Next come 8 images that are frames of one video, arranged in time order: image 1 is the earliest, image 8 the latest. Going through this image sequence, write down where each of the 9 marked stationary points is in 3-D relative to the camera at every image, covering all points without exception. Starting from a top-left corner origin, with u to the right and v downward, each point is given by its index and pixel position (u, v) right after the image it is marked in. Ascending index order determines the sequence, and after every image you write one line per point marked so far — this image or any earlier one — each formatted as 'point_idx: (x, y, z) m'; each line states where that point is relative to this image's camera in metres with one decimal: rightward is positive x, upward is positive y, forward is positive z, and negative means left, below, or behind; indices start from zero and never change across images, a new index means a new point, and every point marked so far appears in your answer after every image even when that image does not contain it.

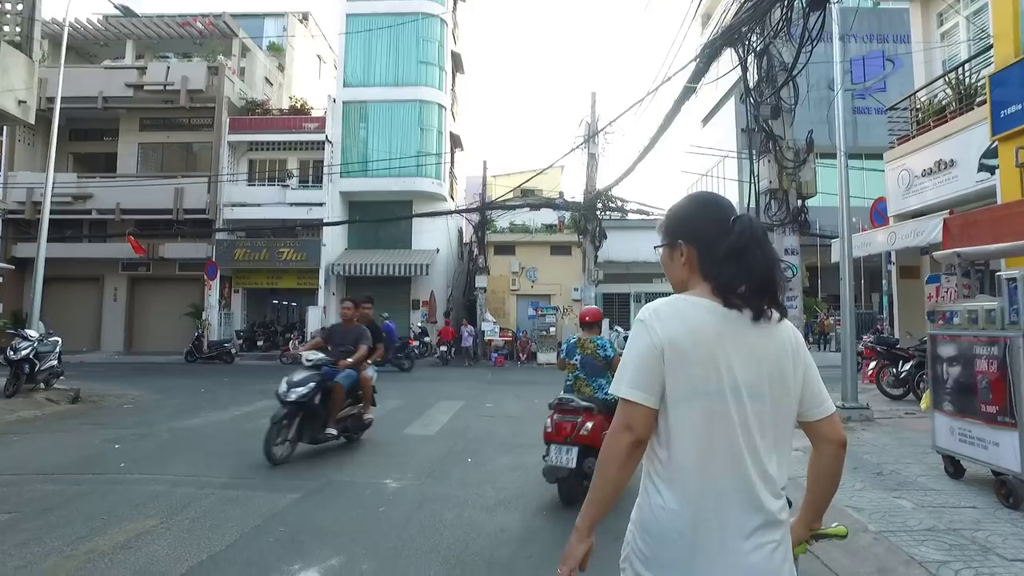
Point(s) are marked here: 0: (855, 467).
0: (+2.6, -1.4, +5.3) m
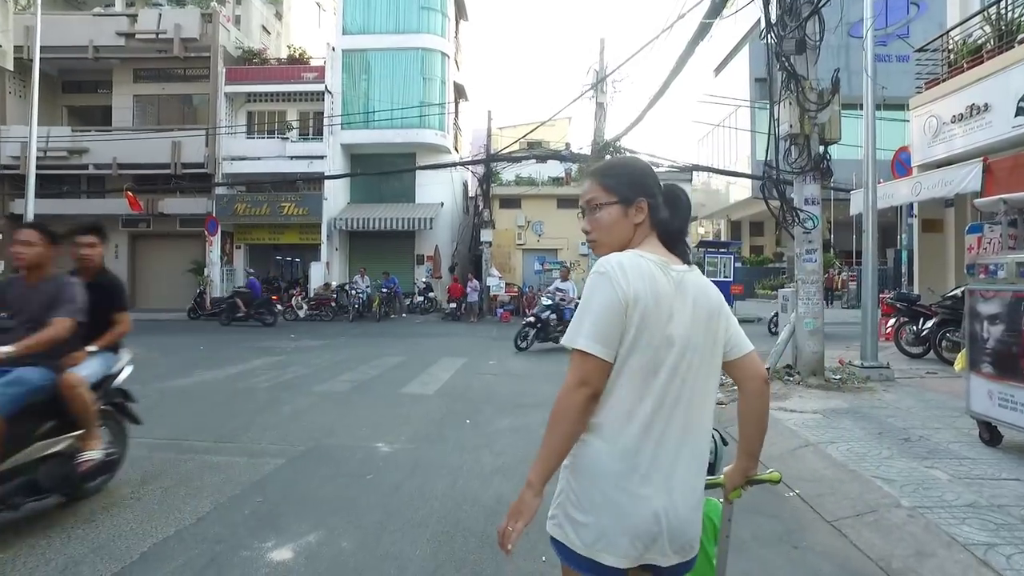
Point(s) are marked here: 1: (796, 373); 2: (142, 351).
0: (+2.6, -1.0, +4.9) m
1: (+3.1, -0.9, +7.6) m
2: (-7.1, -1.2, +13.3) m
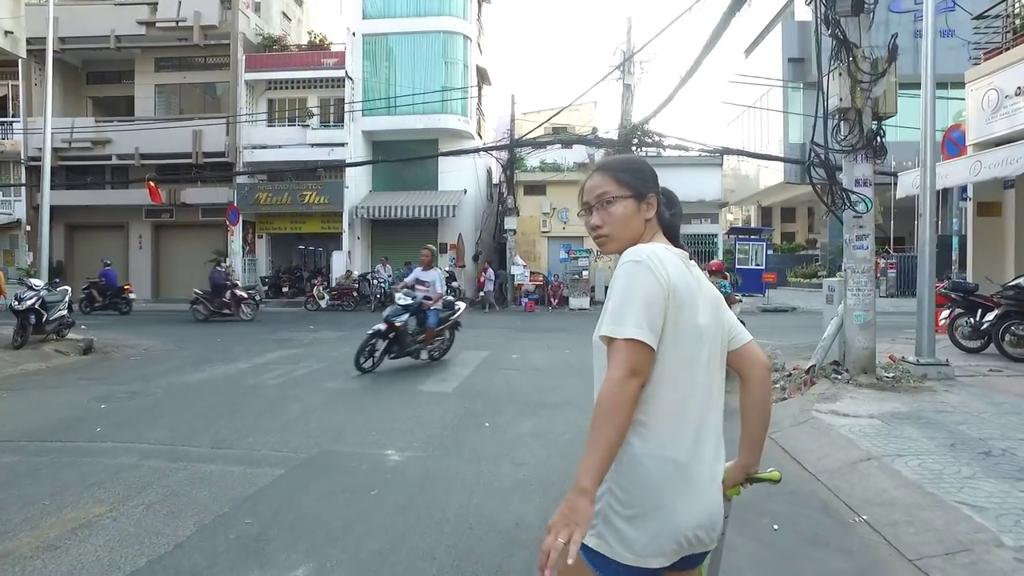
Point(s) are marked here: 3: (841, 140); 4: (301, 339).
0: (+2.7, -1.0, +4.3) m
1: (+3.3, -0.8, +7.0) m
2: (-6.7, -1.0, +13.1) m
3: (+3.2, +1.5, +6.8) m
4: (-3.9, -0.9, +13.0) m
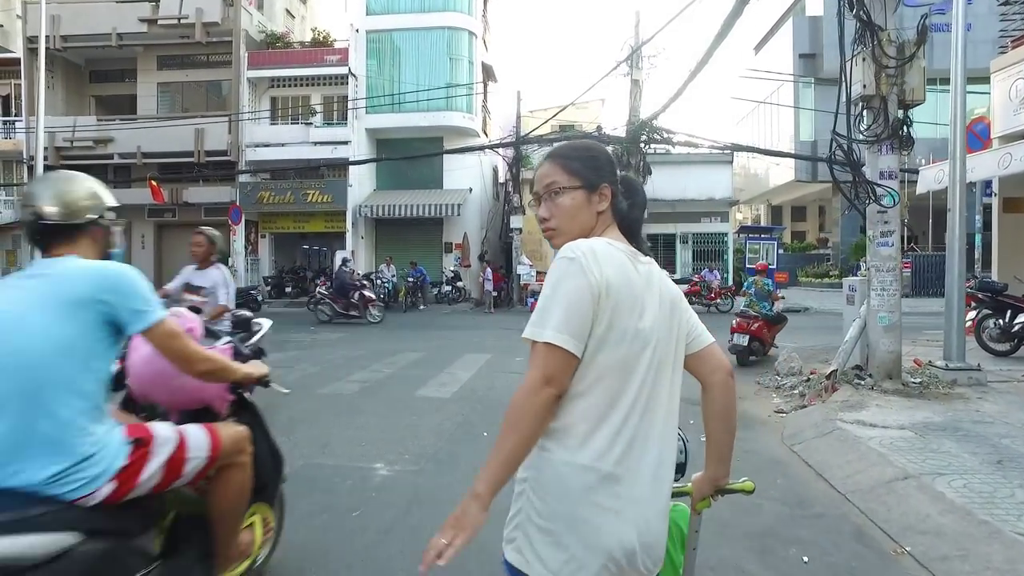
0: (+2.7, -1.0, +3.9) m
1: (+3.4, -0.8, +6.5) m
2: (-6.6, -1.0, +12.8) m
3: (+3.3, +1.5, +6.4) m
4: (-3.9, -0.9, +12.6) m
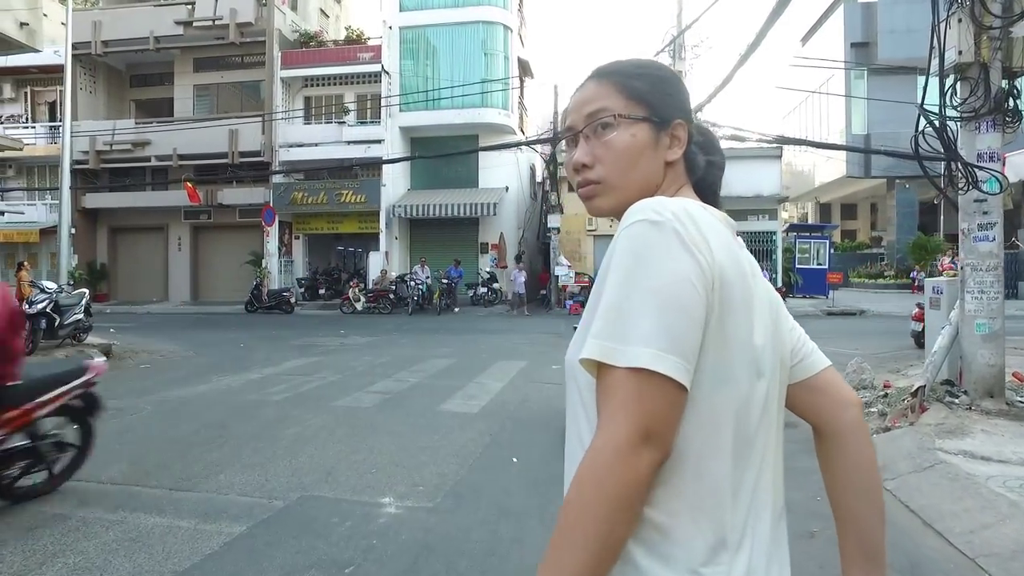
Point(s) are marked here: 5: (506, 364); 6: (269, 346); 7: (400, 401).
0: (+2.9, -1.0, +2.9) m
1: (+3.6, -0.8, +5.6) m
2: (-5.9, -1.1, +12.4) m
3: (+3.5, +1.4, +5.4) m
4: (-3.2, -1.0, +12.0) m
5: (-0.1, -1.1, +9.6) m
6: (-4.2, -1.0, +12.1) m
7: (-1.1, -1.1, +6.9) m
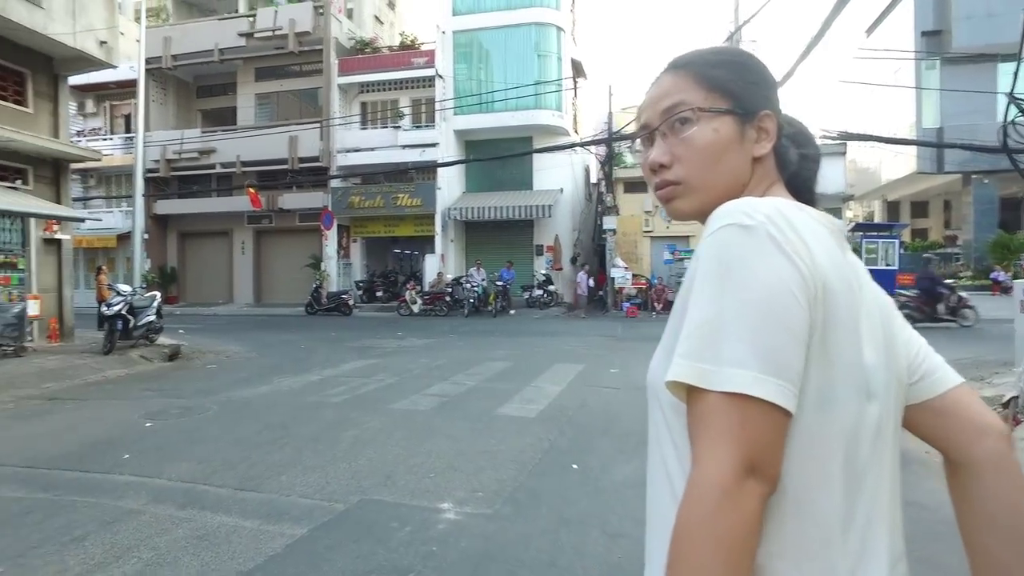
0: (+3.1, -1.0, +2.6) m
1: (+4.1, -0.9, +5.2) m
2: (-4.9, -1.1, +12.7) m
3: (+4.0, +1.4, +5.1) m
4: (-2.3, -1.0, +12.2) m
5: (+0.7, -1.1, +9.5) m
6: (-3.3, -1.1, +12.3) m
7: (-0.5, -1.2, +6.9) m
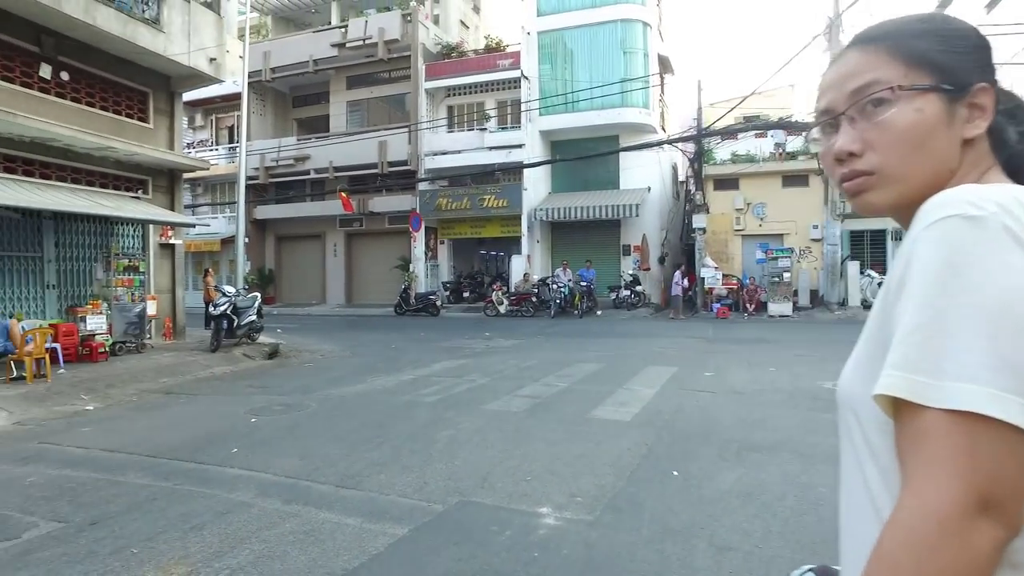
0: (+3.5, -1.0, +2.1) m
1: (+4.8, -0.8, +4.6) m
2: (-3.3, -1.2, +13.1) m
3: (+4.6, +1.4, +4.5) m
4: (-0.7, -1.0, +12.3) m
5: (+1.9, -1.1, +9.3) m
6: (-1.7, -1.1, +12.5) m
7: (+0.4, -1.2, +6.8) m
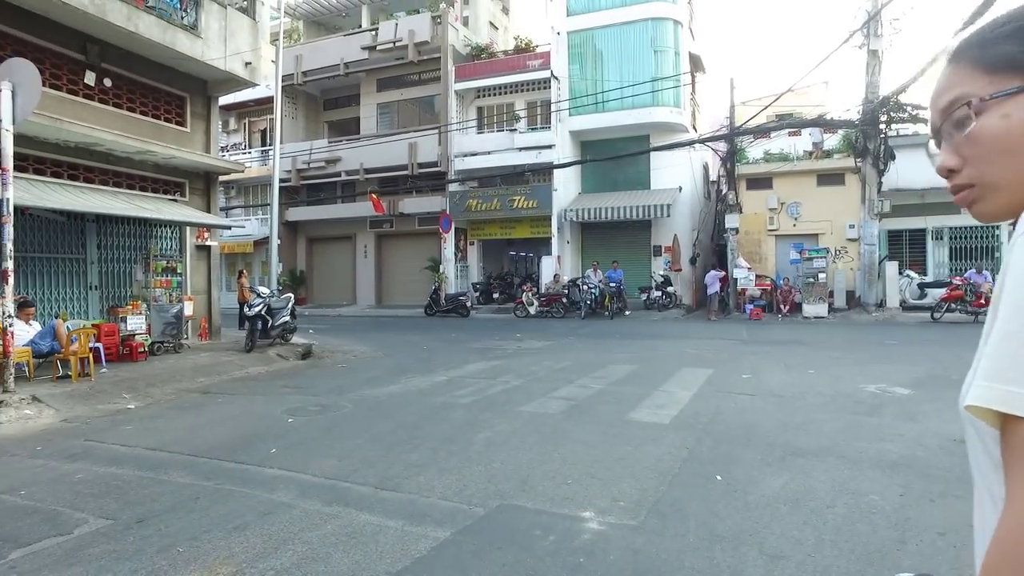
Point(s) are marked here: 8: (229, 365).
0: (+3.6, -1.0, +2.0) m
1: (+5.0, -0.9, +4.4) m
2: (-2.7, -1.2, +13.2) m
3: (+4.9, +1.4, +4.3) m
4: (-0.2, -1.1, +12.2) m
5: (+2.3, -1.1, +9.1) m
6: (-1.1, -1.1, +12.5) m
7: (+0.7, -1.2, +6.7) m
8: (-4.3, -1.2, +10.6) m
